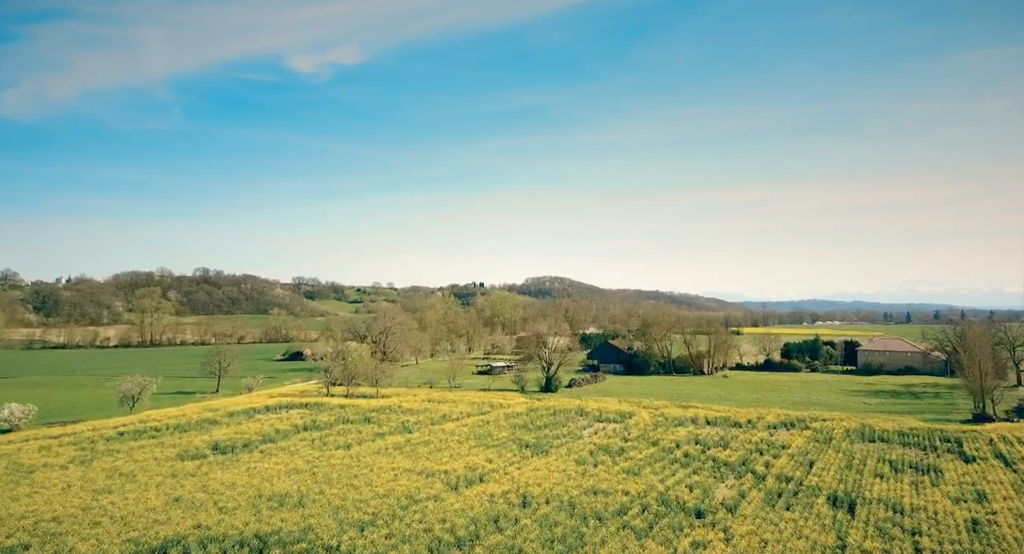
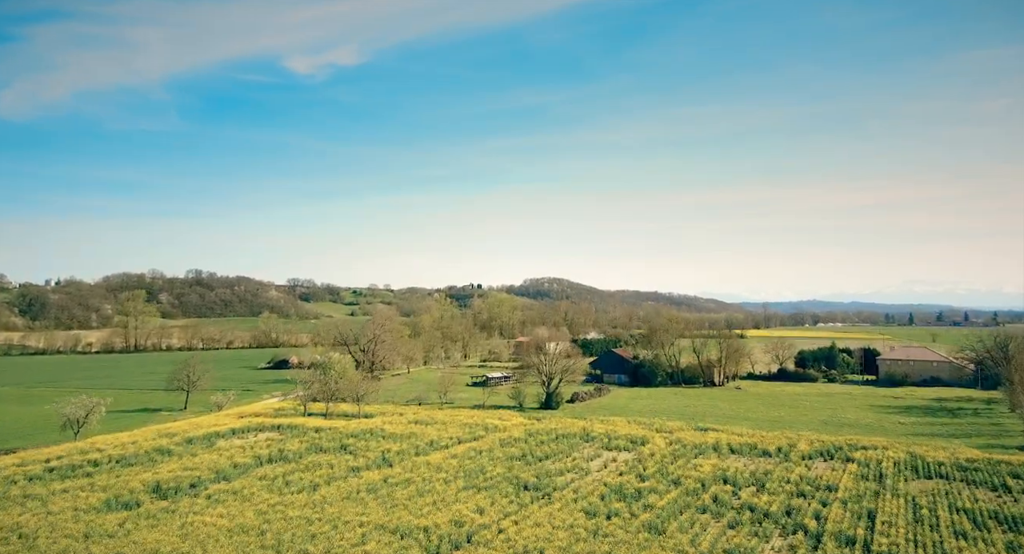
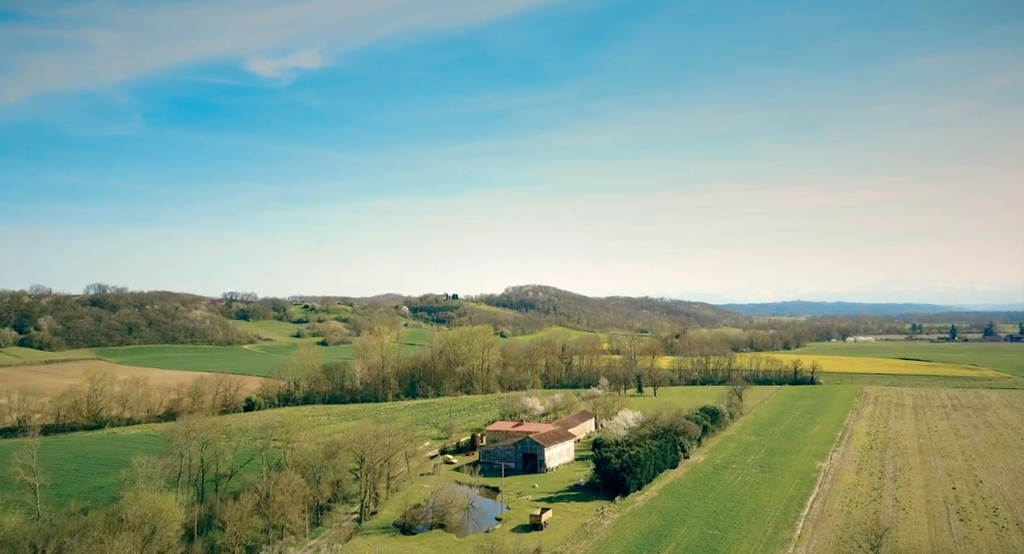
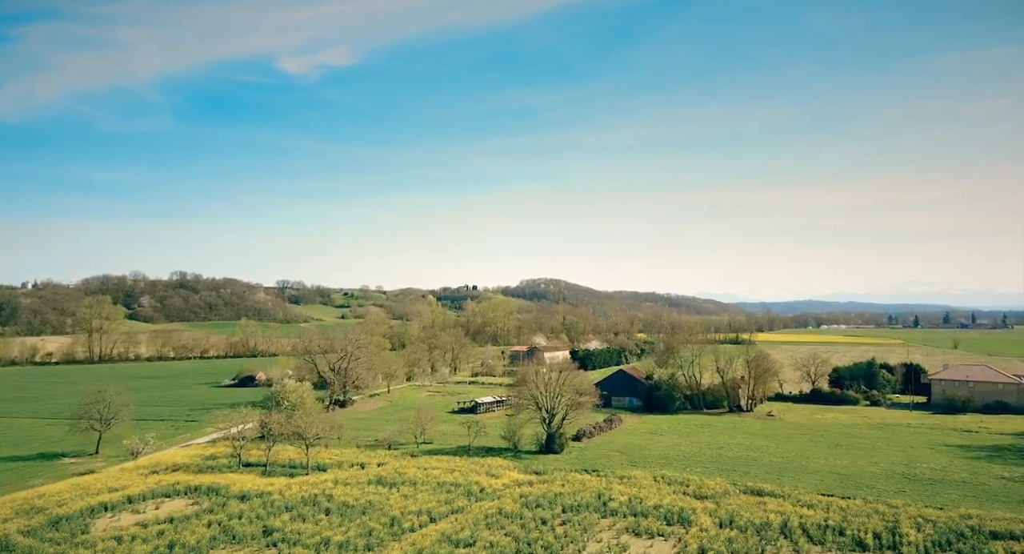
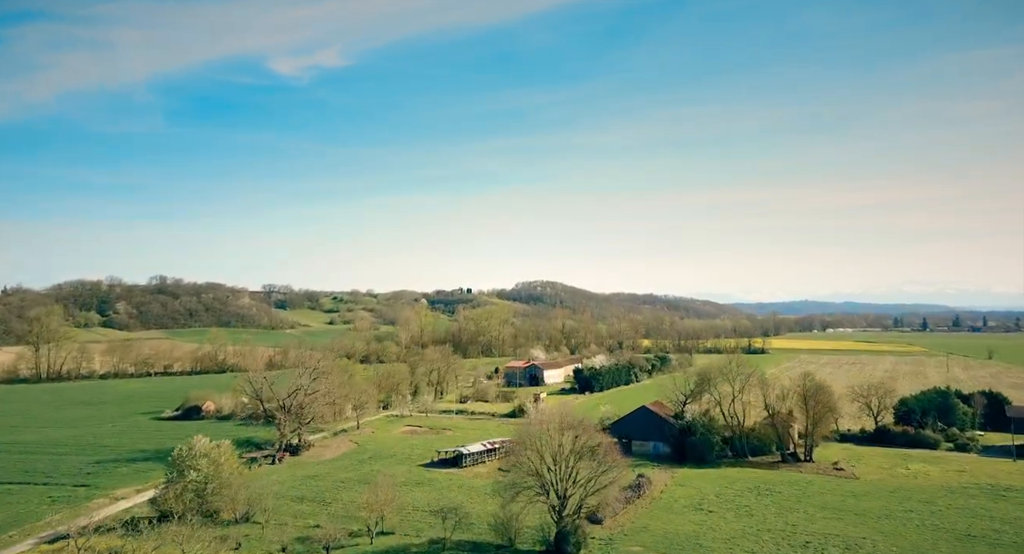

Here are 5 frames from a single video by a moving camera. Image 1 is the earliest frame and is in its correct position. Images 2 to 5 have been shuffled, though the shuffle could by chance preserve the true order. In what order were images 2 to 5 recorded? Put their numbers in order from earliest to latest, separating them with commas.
2, 4, 5, 3
